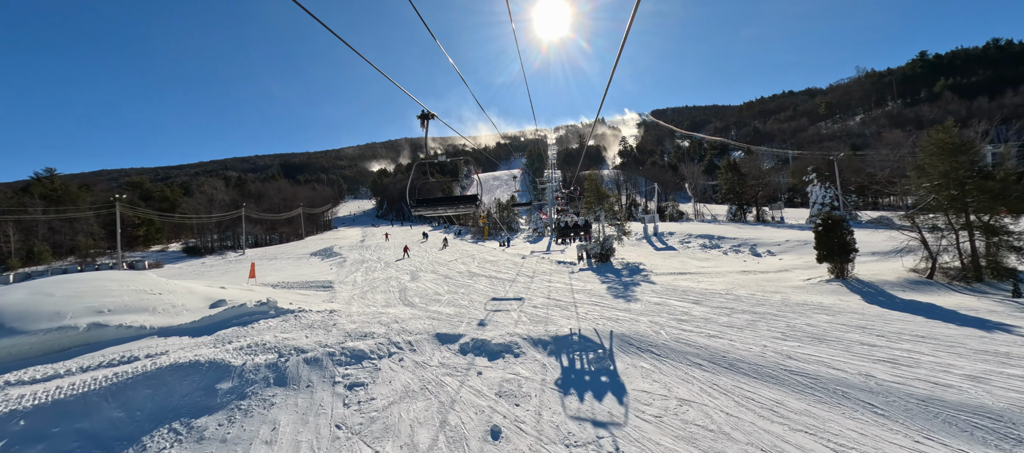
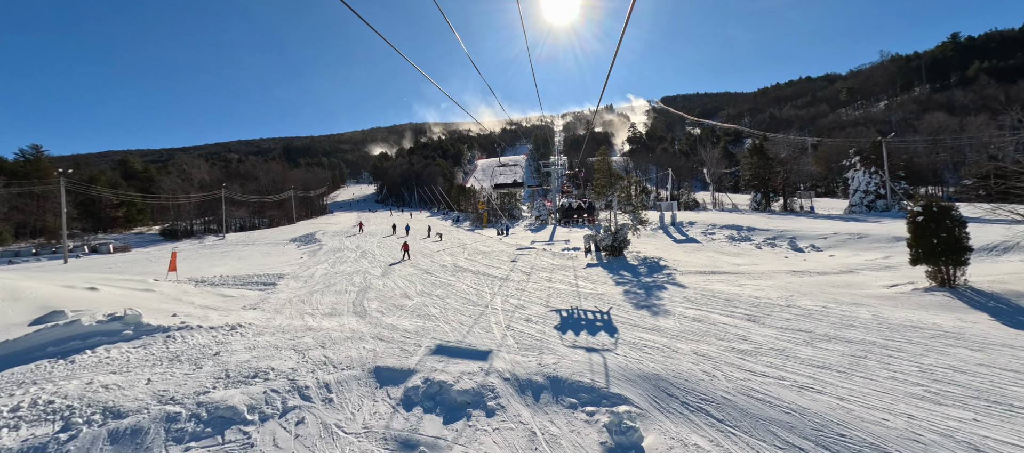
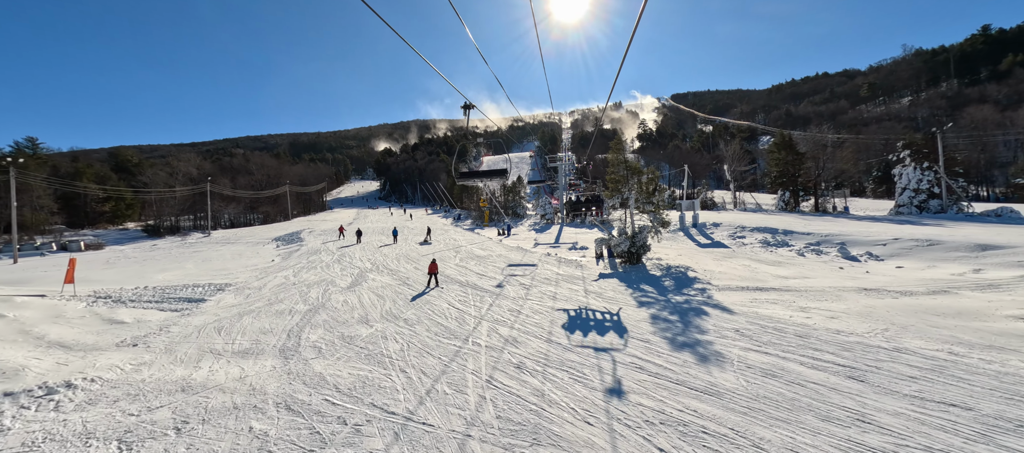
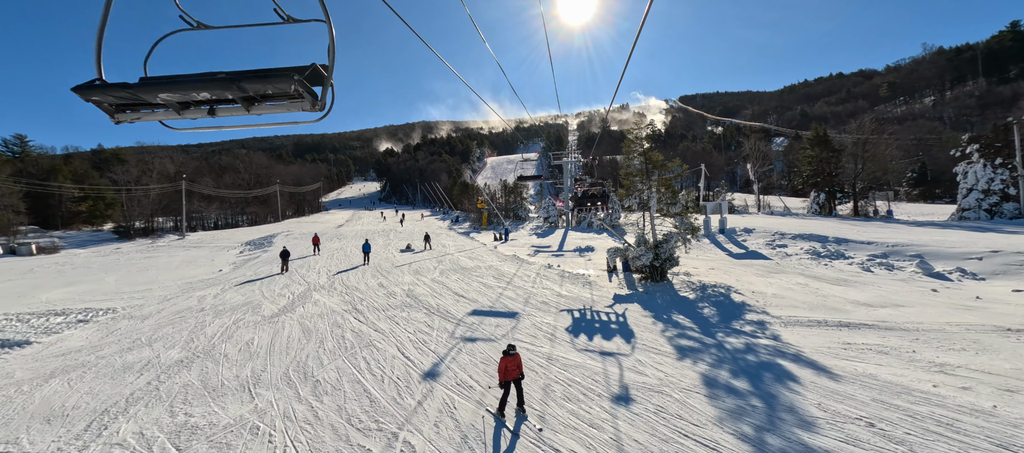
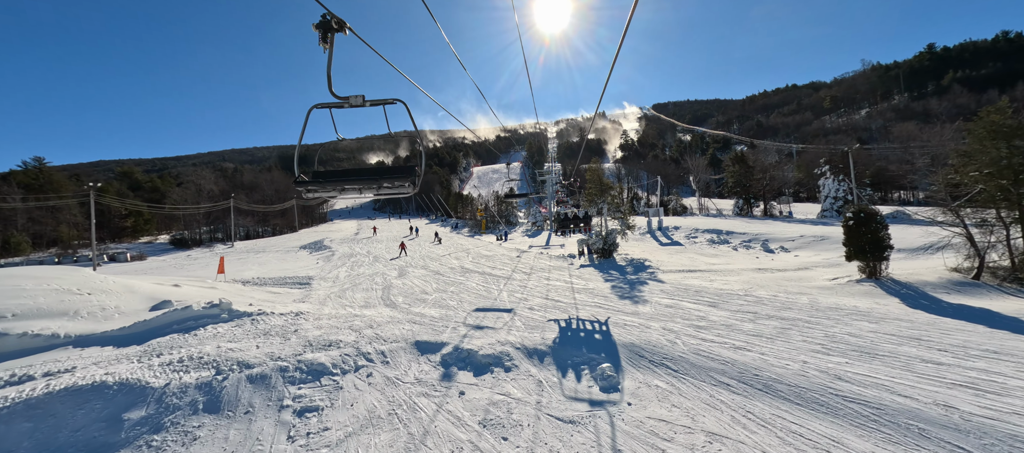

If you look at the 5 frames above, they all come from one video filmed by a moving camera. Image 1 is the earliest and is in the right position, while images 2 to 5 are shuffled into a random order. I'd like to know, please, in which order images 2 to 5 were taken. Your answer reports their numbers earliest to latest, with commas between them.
5, 2, 3, 4
